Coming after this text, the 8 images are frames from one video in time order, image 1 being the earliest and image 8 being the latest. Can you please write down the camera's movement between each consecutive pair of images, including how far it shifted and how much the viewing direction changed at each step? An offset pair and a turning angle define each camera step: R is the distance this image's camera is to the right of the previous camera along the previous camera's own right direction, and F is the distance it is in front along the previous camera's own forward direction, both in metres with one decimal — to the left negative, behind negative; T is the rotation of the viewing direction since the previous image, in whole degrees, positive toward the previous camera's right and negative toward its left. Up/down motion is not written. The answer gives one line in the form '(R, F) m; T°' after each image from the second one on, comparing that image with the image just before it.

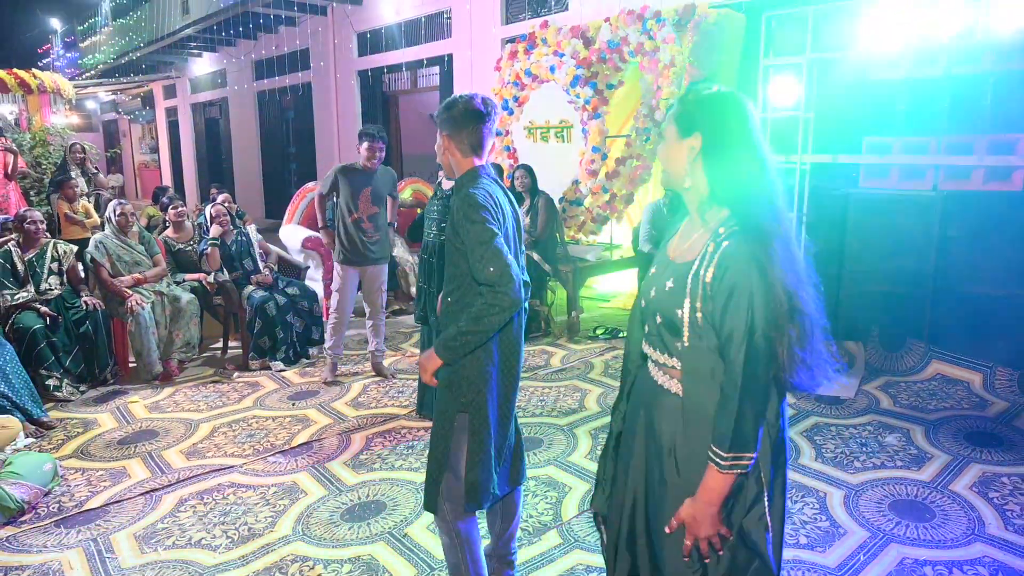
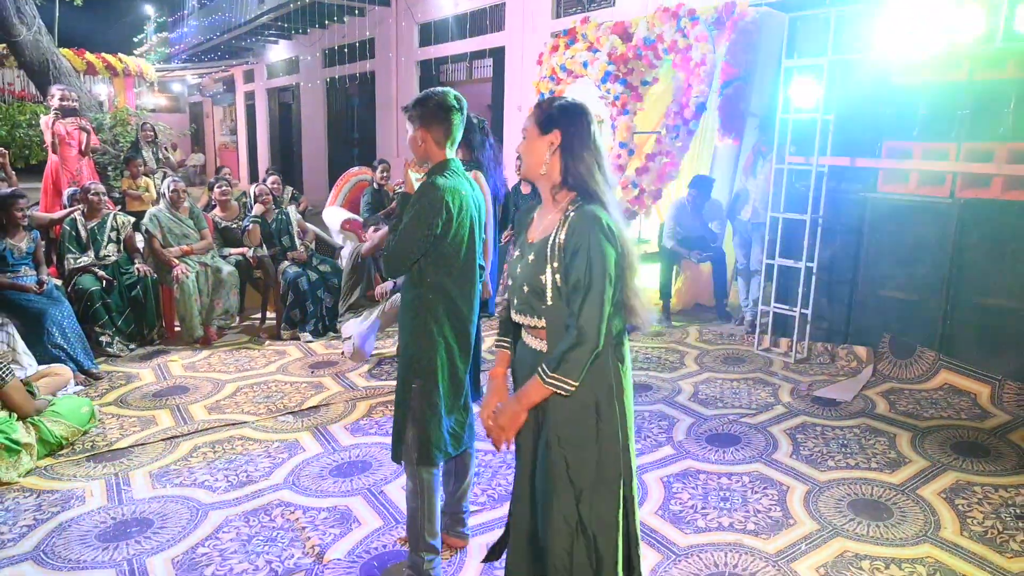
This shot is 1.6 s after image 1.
(+0.4, -0.2) m; -6°
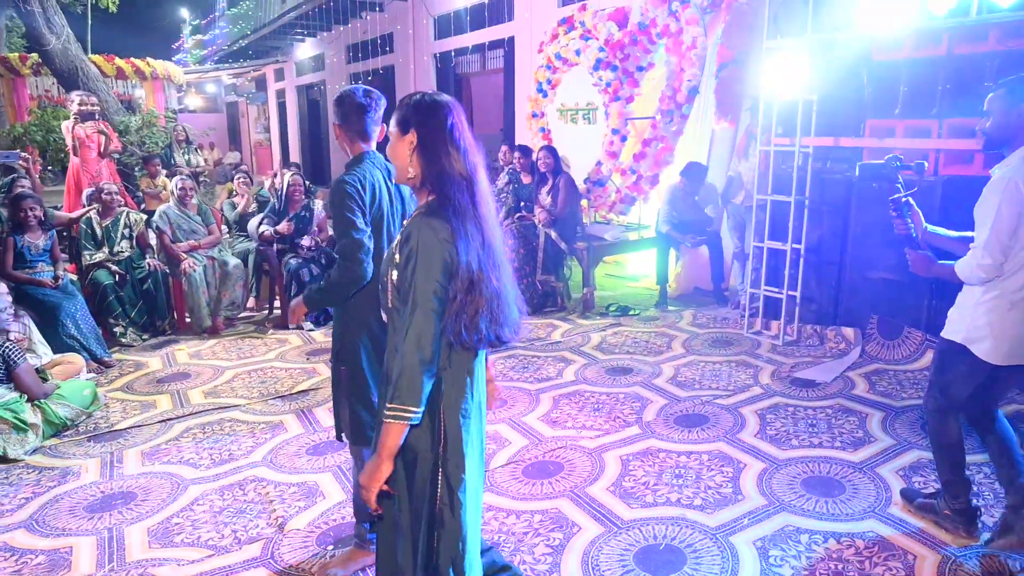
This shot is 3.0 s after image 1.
(+0.4, -0.1) m; -3°
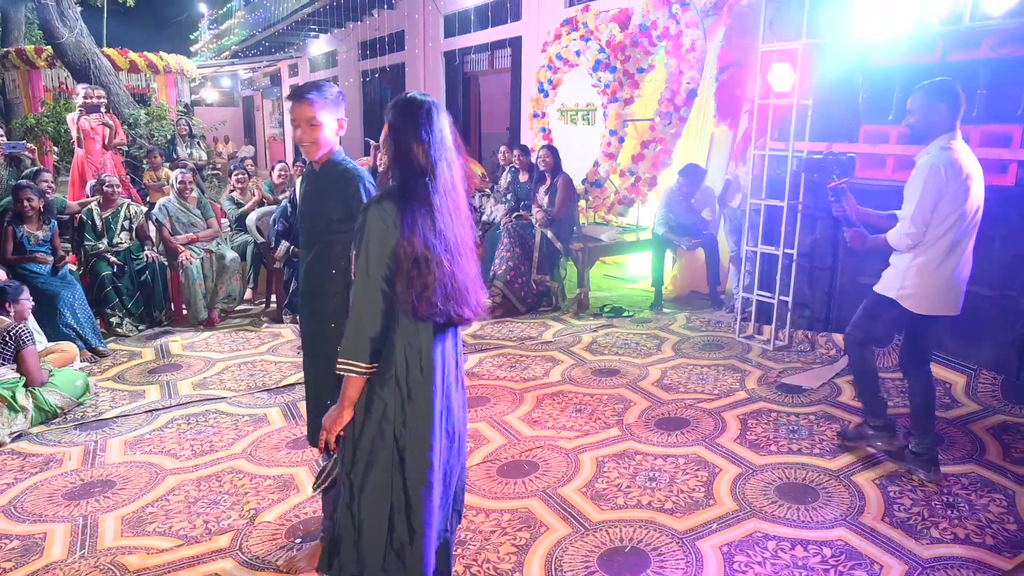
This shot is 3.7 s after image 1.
(+0.2, 0.0) m; -1°
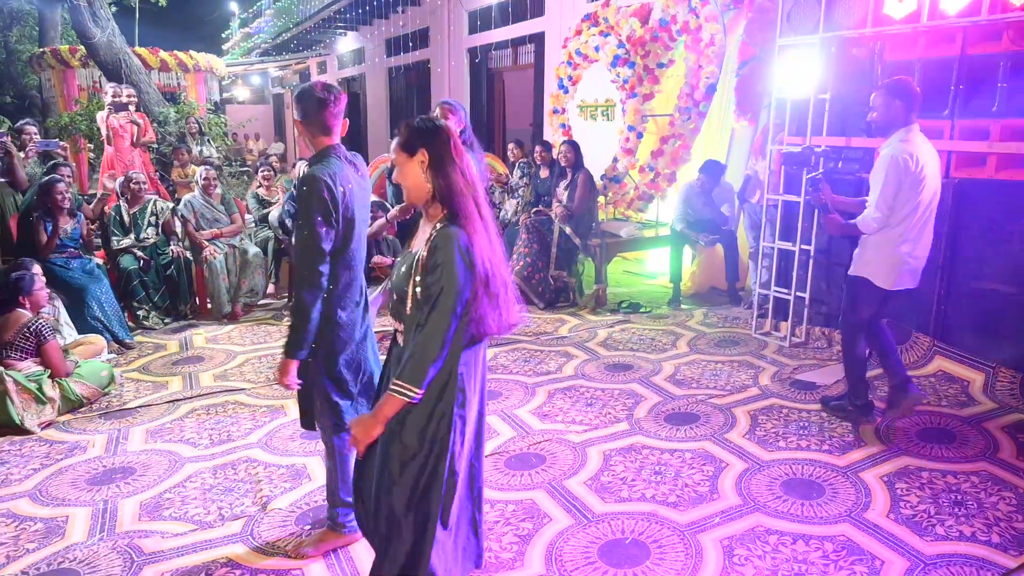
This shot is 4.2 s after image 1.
(+0.1, 0.0) m; -2°
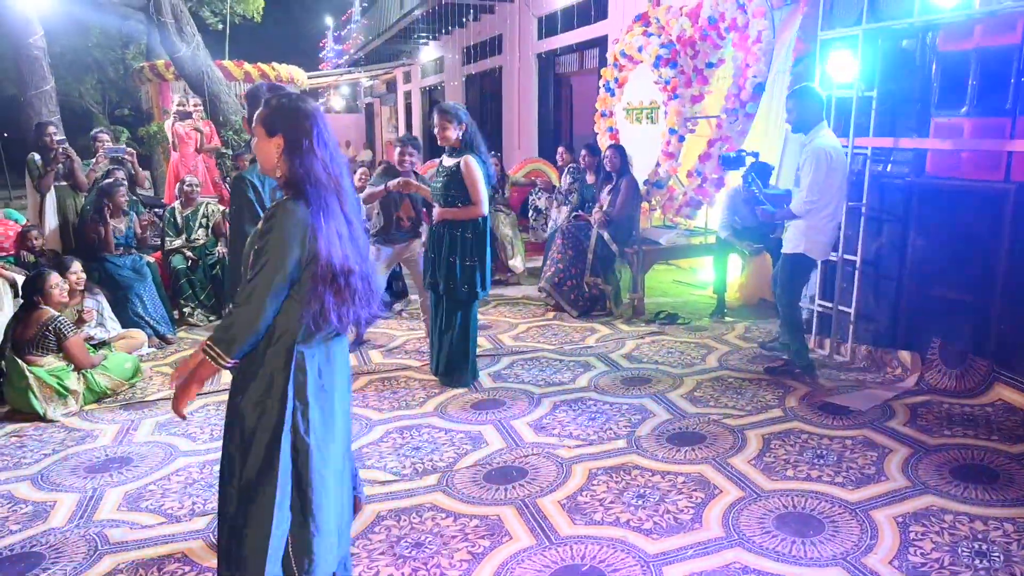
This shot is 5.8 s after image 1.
(+0.5, +0.1) m; -8°
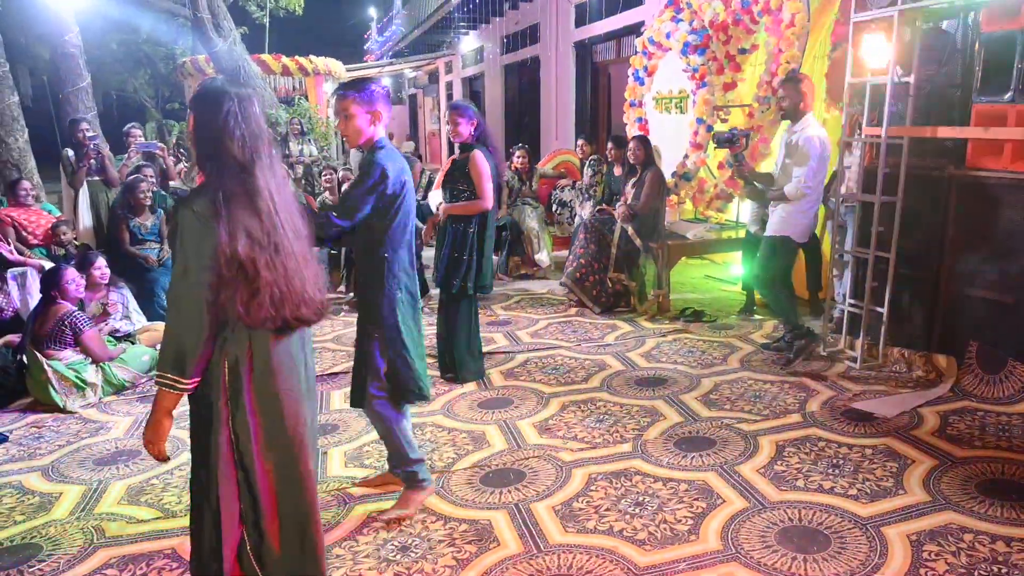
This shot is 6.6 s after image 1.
(+0.2, +0.1) m; -4°
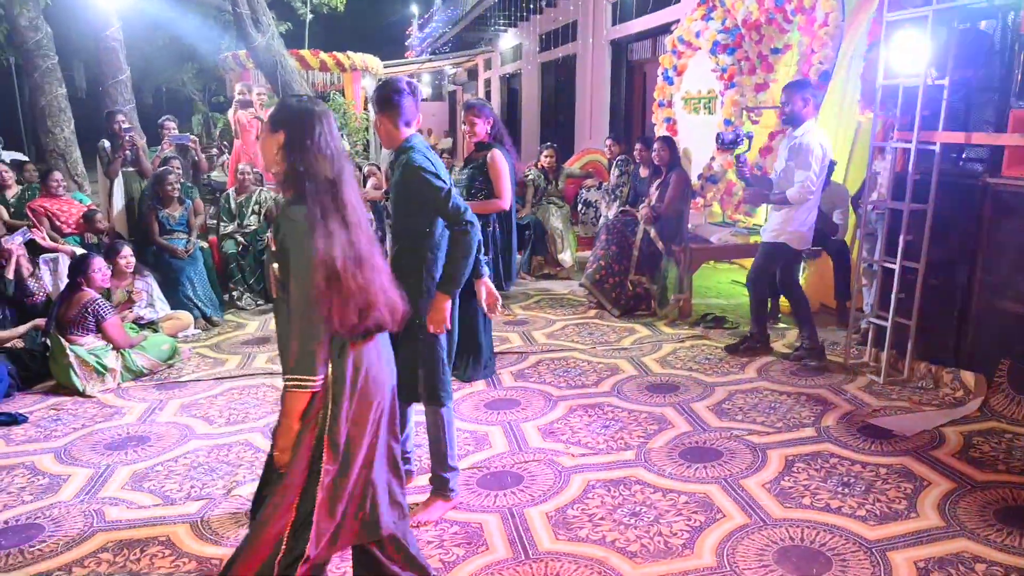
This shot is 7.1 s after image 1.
(+0.2, 0.0) m; -3°
